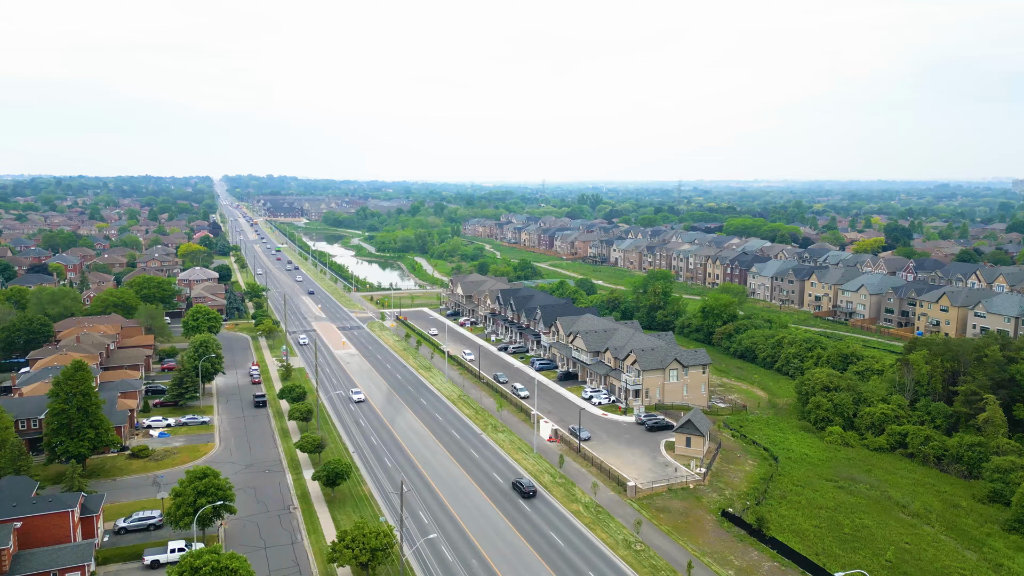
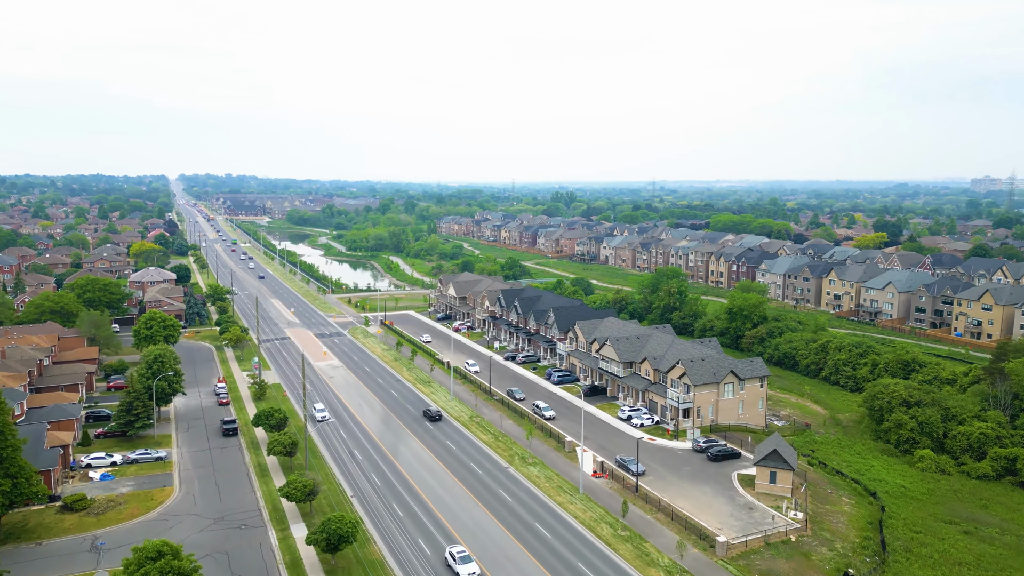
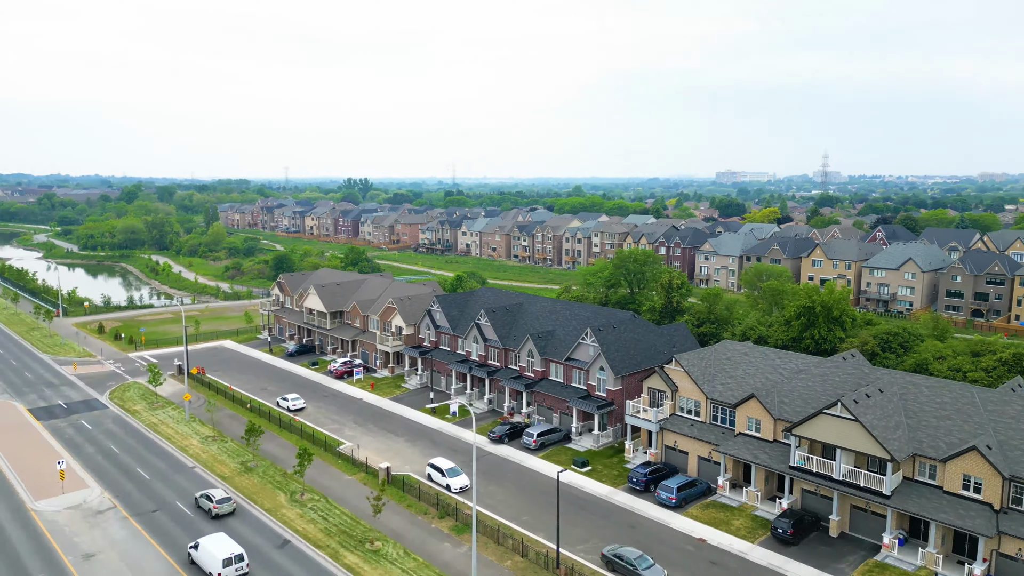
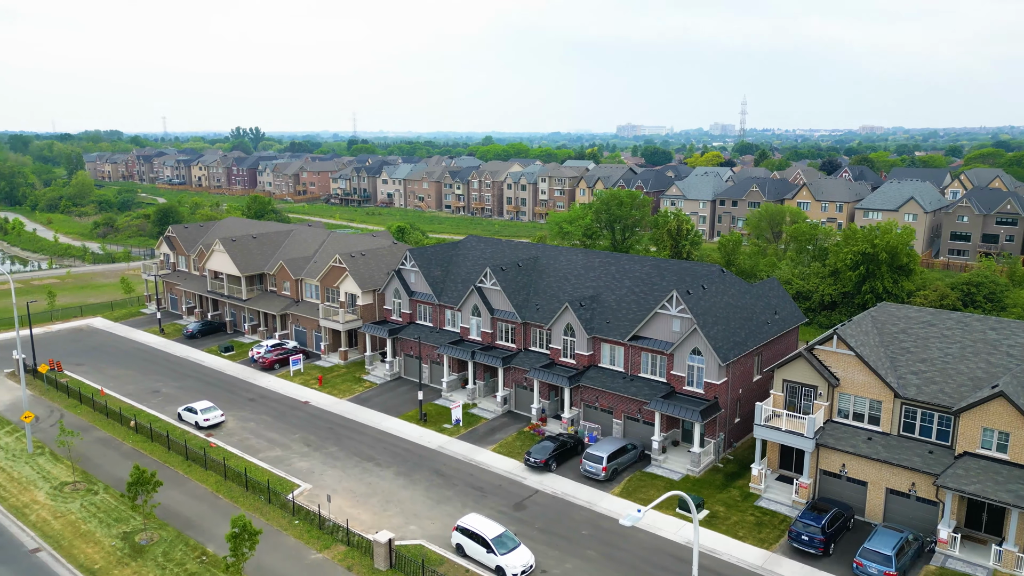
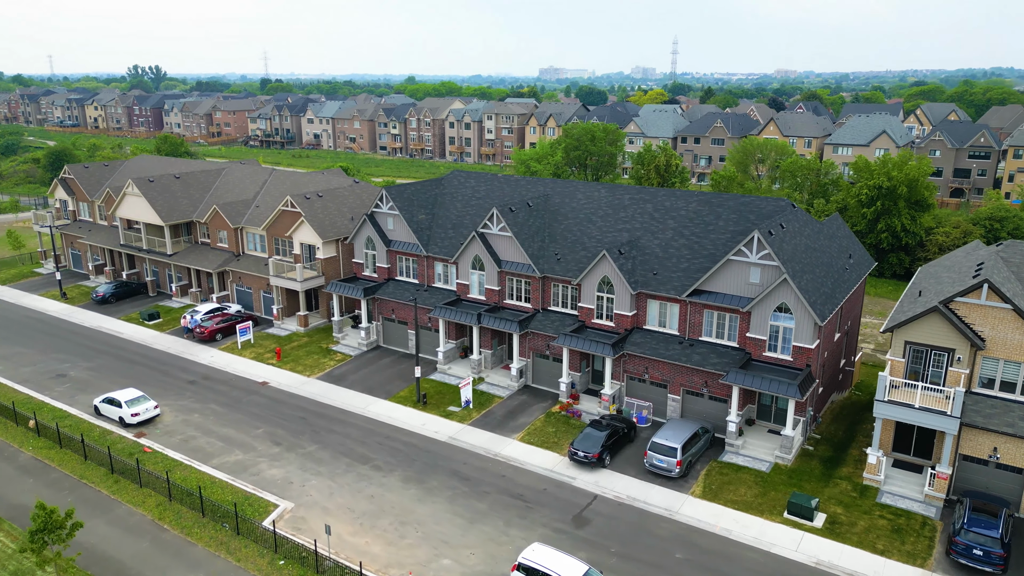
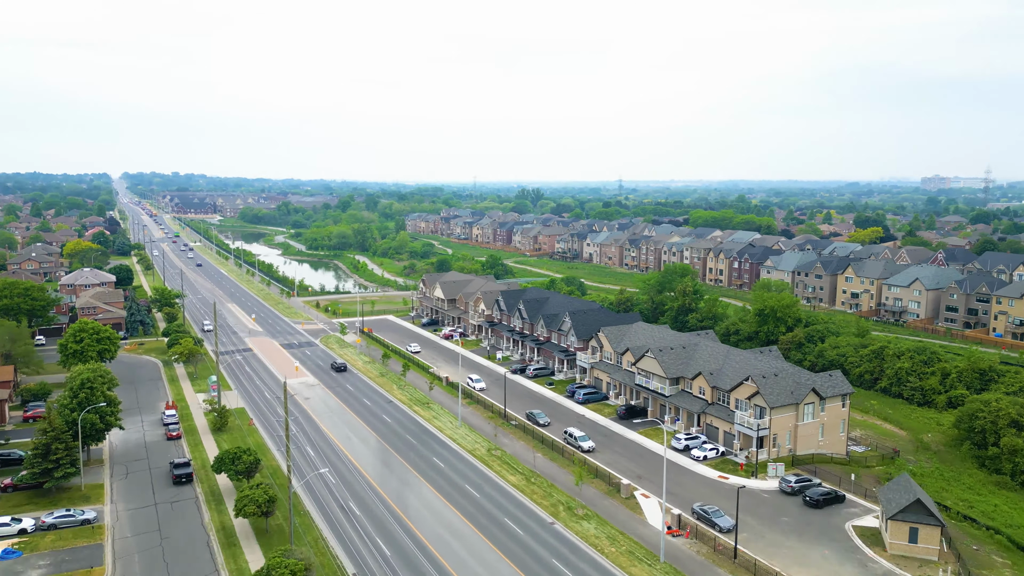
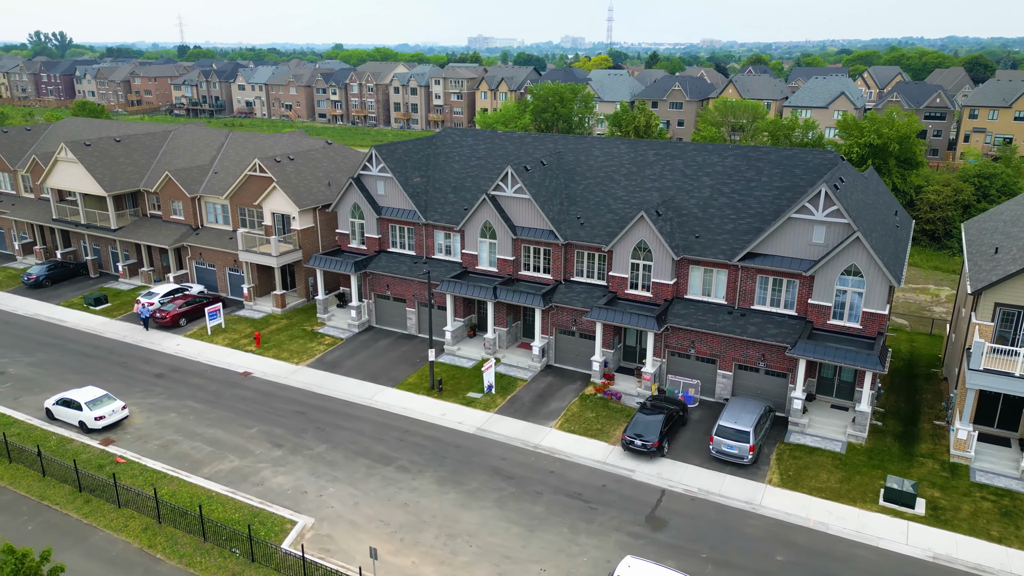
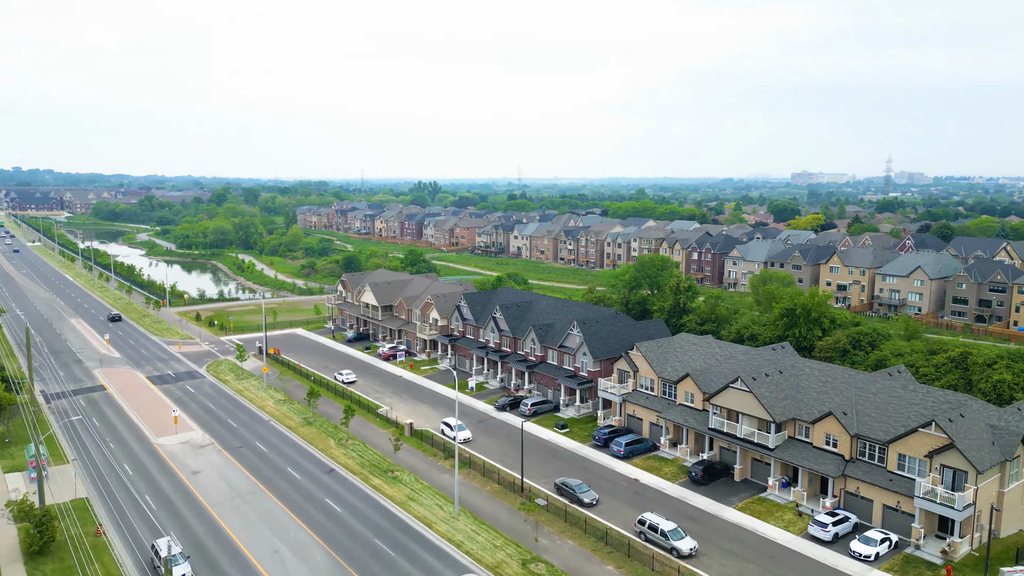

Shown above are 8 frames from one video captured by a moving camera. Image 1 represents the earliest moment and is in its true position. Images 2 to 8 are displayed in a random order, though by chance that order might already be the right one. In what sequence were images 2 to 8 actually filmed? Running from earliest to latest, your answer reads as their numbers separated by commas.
2, 6, 8, 3, 4, 5, 7
